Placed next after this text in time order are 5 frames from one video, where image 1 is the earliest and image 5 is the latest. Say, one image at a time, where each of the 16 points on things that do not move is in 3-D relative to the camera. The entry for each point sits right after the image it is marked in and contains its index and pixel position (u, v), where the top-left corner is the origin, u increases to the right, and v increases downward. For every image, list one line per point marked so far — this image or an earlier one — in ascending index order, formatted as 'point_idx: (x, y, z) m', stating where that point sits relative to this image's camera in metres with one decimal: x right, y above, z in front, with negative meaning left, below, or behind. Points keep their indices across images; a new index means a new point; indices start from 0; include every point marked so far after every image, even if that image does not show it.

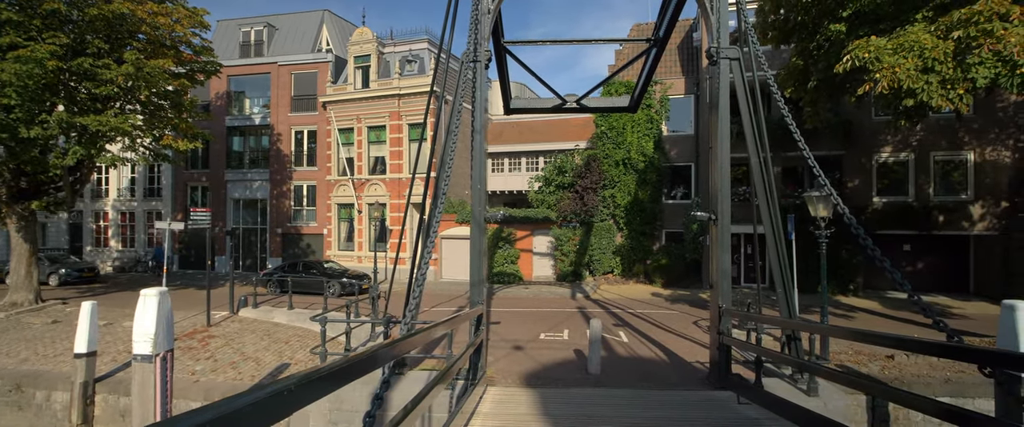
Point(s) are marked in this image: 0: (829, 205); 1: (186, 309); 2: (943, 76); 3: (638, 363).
0: (+5.9, +0.2, +10.4) m
1: (-8.1, -2.4, +13.7) m
2: (+6.5, +2.1, +8.4) m
3: (+2.0, -2.3, +8.7) m
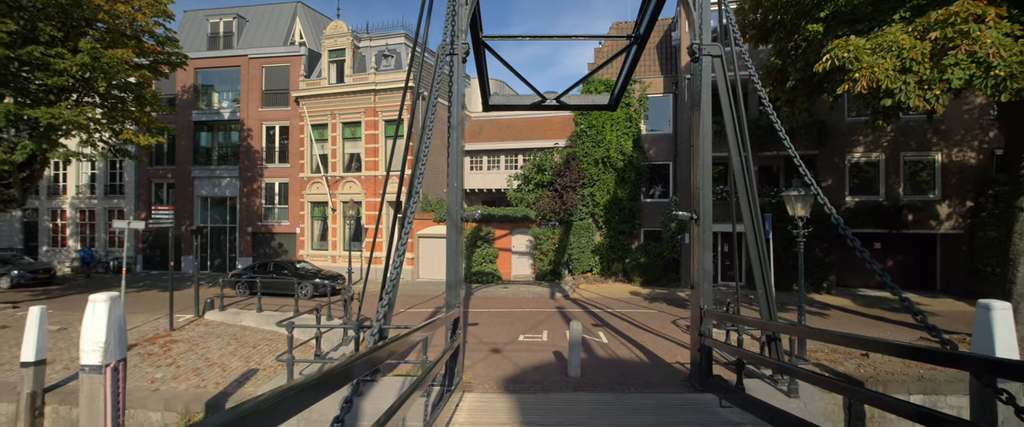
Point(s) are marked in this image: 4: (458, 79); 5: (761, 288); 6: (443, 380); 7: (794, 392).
0: (+5.5, +0.2, +10.4) m
1: (-8.6, -2.3, +13.2) m
2: (+6.1, +2.1, +8.4) m
3: (+1.6, -2.3, +8.6) m
4: (-0.7, +1.7, +7.2) m
5: (+3.4, -1.0, +7.5) m
6: (-0.8, -2.0, +6.6) m
7: (+3.6, -2.3, +7.1) m
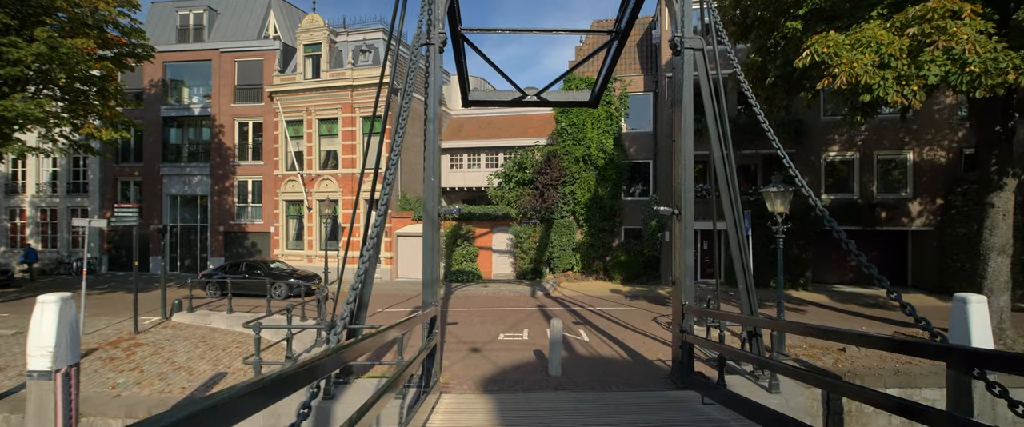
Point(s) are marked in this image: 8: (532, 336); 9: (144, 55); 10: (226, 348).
0: (+5.2, +0.2, +10.4) m
1: (-9.1, -2.3, +12.7) m
2: (+5.8, +2.1, +8.4) m
3: (+1.3, -2.3, +8.4) m
4: (-1.0, +1.8, +7.0) m
5: (+3.1, -0.9, +7.4) m
6: (-1.1, -1.9, +6.4) m
7: (+3.3, -2.2, +7.0) m
8: (+0.4, -2.2, +10.1) m
9: (-10.1, +4.4, +15.3) m
10: (-5.3, -2.5, +10.2) m
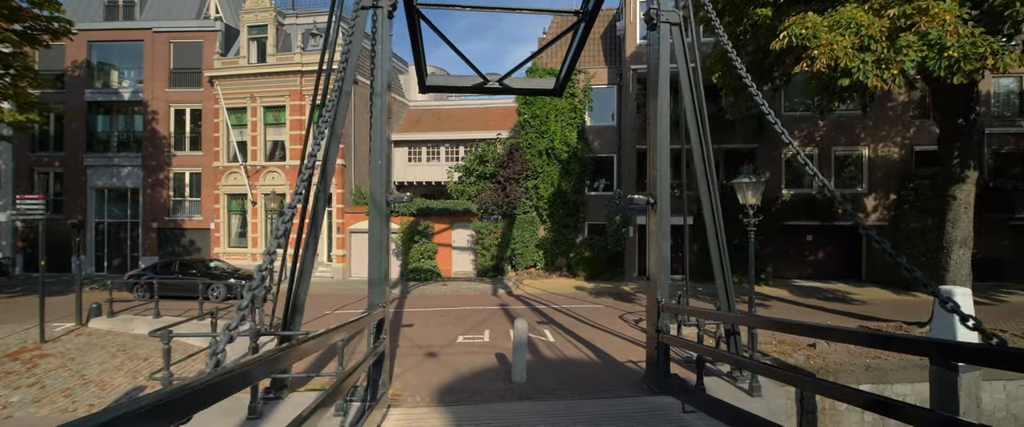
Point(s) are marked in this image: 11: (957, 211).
0: (+4.4, +0.4, +10.0) m
1: (-9.9, -2.2, +11.2) m
2: (+5.3, +2.3, +8.0) m
3: (+0.8, -2.1, +7.7) m
4: (-1.4, +1.9, +6.1) m
5: (+2.6, -0.8, +6.9) m
6: (-1.5, -1.8, +5.5) m
7: (+2.8, -2.0, +6.4) m
8: (-0.3, -2.1, +9.4) m
9: (-11.1, +4.5, +13.8) m
10: (-5.9, -2.3, +9.1) m
11: (+8.5, 0.0, +10.6) m
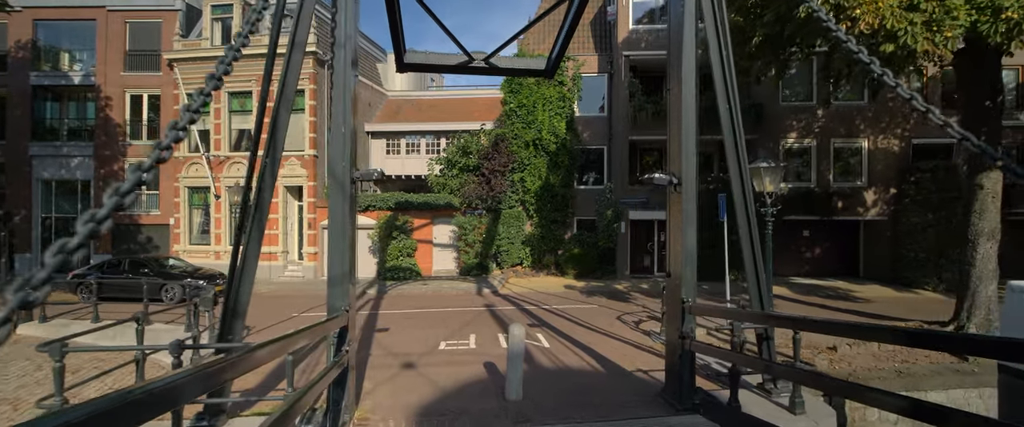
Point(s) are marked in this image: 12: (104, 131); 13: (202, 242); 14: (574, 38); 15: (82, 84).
0: (+4.3, +0.6, +9.0) m
1: (-10.1, -2.0, +9.8) m
2: (+5.1, +2.4, +7.1) m
3: (+0.7, -2.0, +6.7) m
4: (-1.5, +2.1, +5.0) m
5: (+2.5, -0.6, +5.9) m
6: (-1.5, -1.6, +4.4) m
7: (+2.8, -1.9, +5.4) m
8: (-0.5, -1.9, +8.3) m
9: (-11.4, +4.7, +12.3) m
10: (-6.1, -2.2, +7.8) m
11: (+8.3, +0.2, +9.8) m
12: (-14.0, +2.8, +19.4) m
13: (-10.4, -1.0, +18.8) m
14: (+2.2, +6.3, +20.0) m
15: (-15.0, +4.4, +19.6) m
